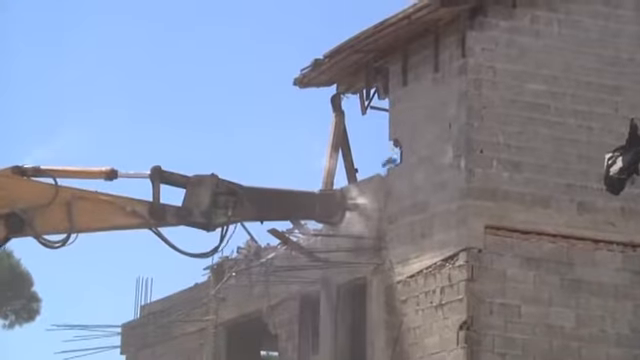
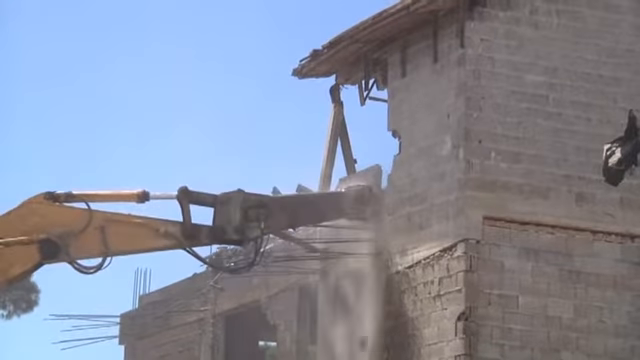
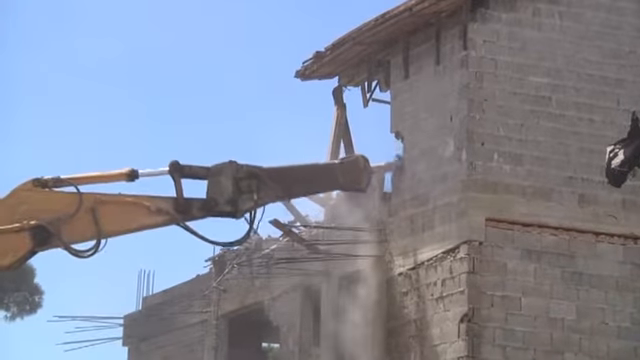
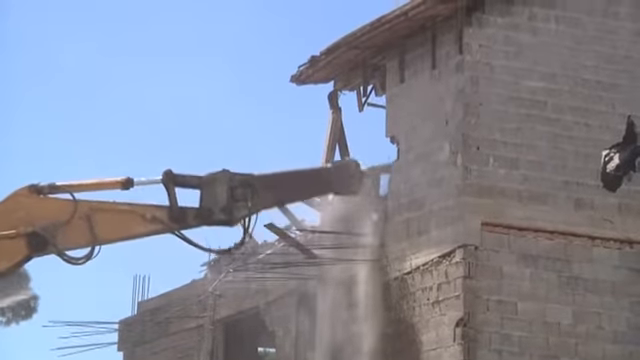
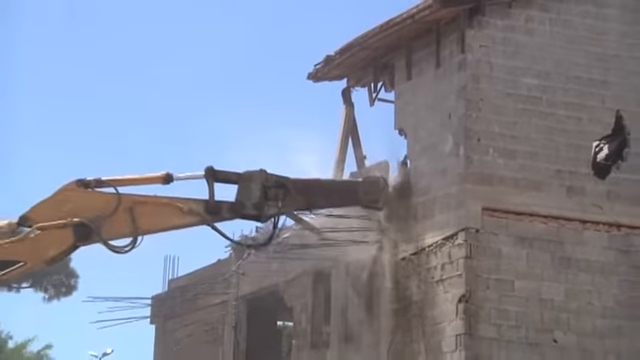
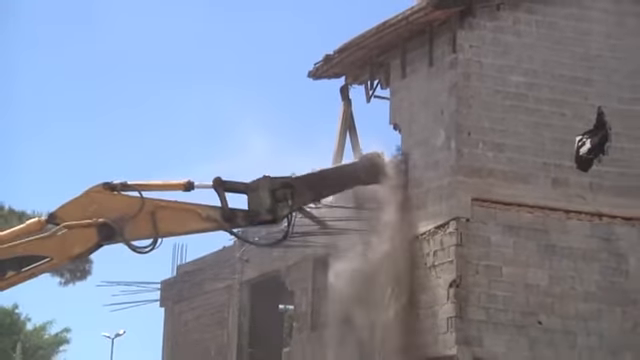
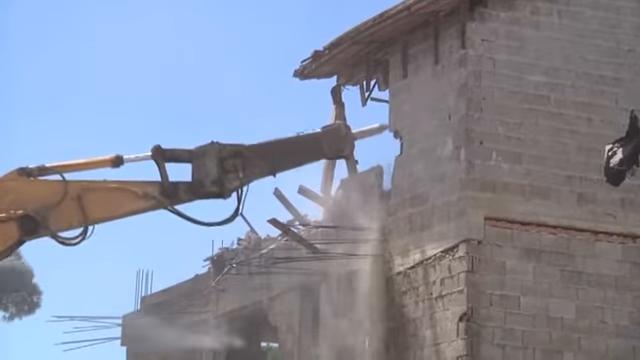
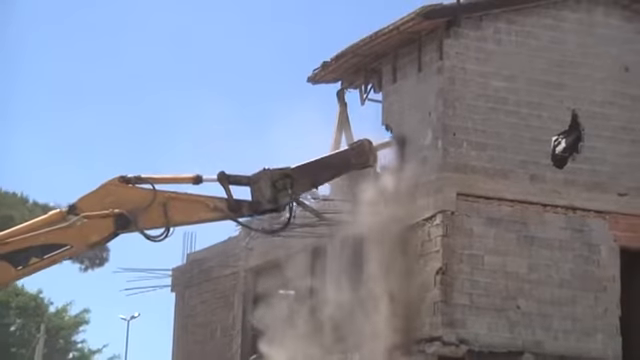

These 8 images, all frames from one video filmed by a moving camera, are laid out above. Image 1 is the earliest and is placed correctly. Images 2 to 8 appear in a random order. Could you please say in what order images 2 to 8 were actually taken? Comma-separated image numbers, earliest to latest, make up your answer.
2, 4, 7, 3, 5, 6, 8
